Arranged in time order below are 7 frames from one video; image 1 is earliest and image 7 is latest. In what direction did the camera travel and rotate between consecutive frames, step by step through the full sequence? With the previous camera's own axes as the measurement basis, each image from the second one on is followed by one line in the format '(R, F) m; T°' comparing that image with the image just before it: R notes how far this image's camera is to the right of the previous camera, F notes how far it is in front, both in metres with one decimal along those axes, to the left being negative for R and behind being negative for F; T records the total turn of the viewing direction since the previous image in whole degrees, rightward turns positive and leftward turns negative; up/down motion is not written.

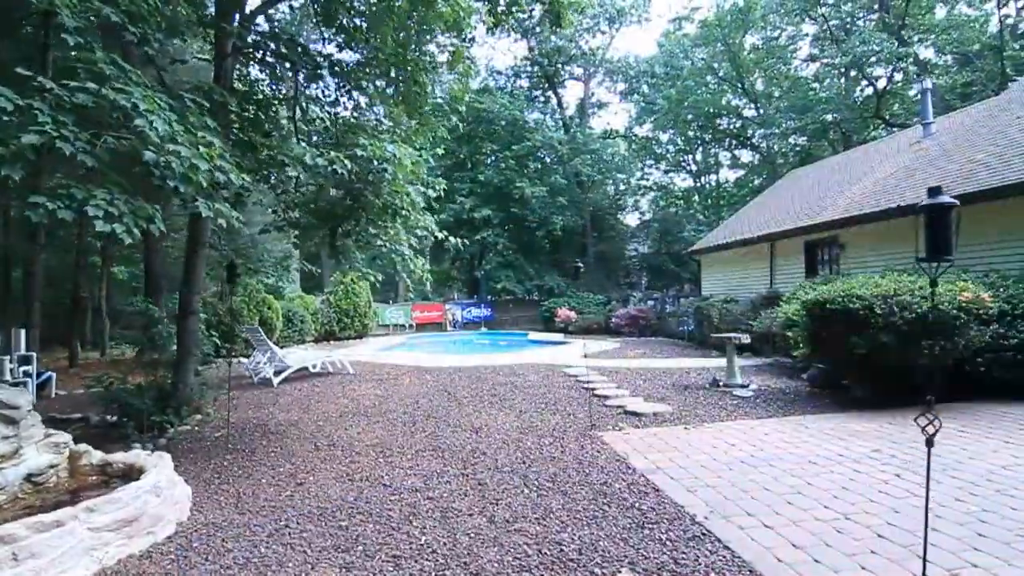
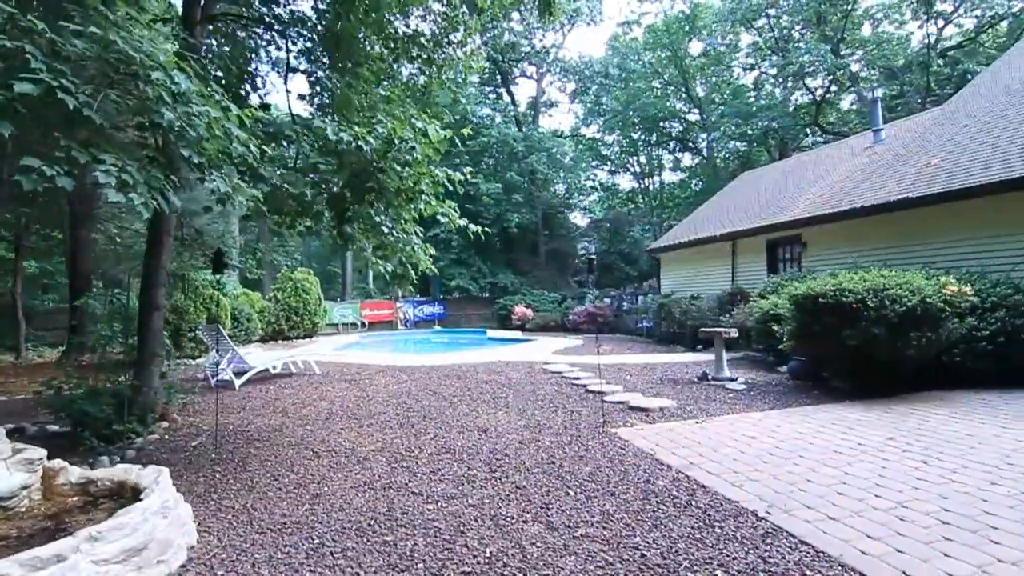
(-0.7, +0.3) m; +6°
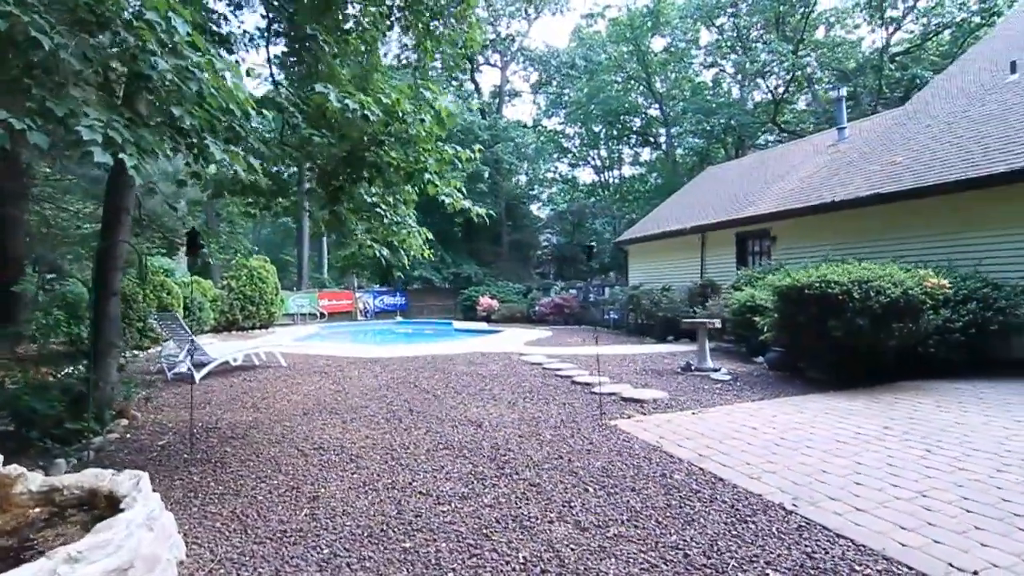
(-0.4, +0.2) m; +5°
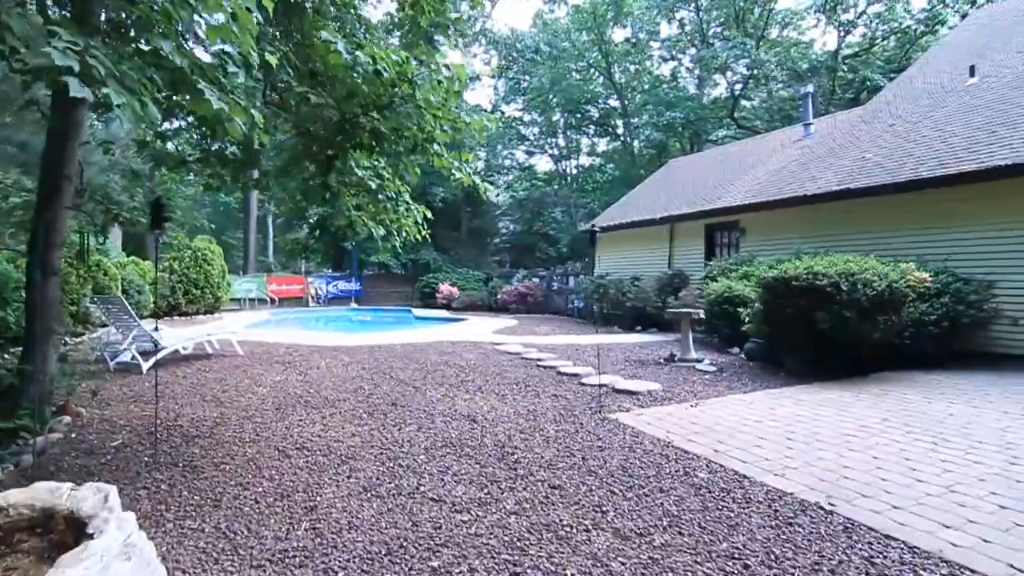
(-0.4, +0.3) m; +5°
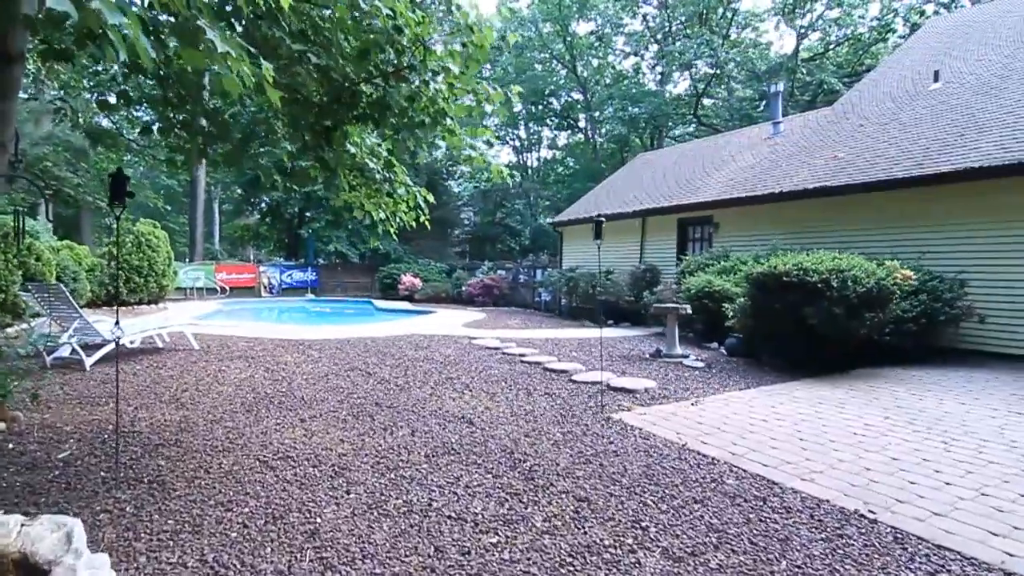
(-0.4, +0.3) m; +5°
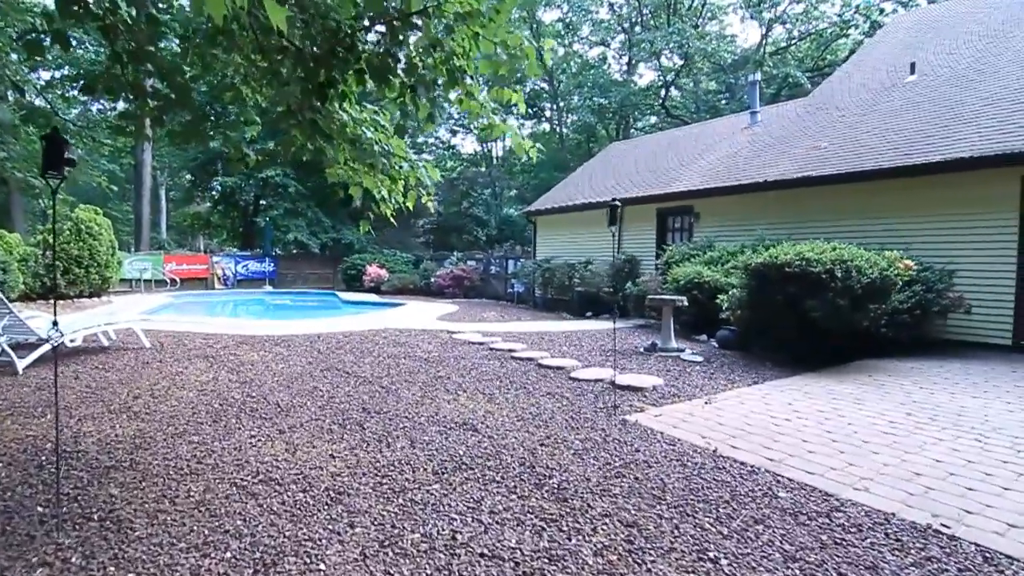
(-0.3, +0.5) m; +4°
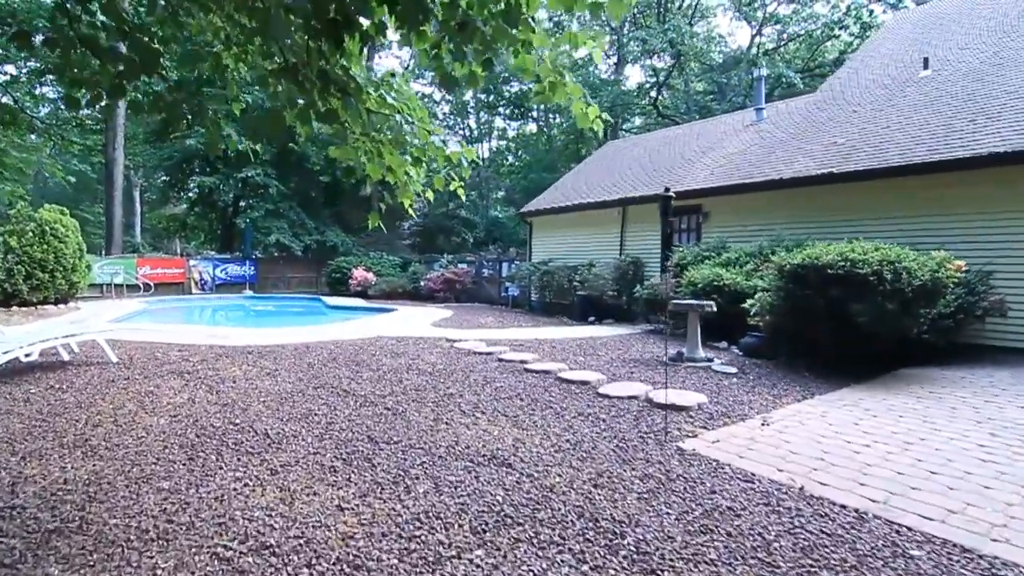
(-0.3, +0.6) m; +2°
